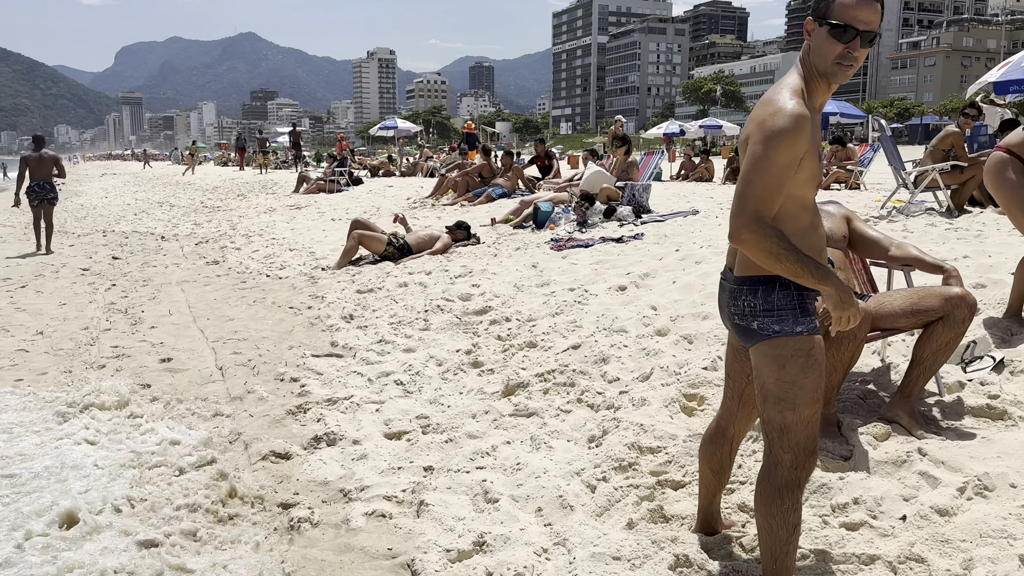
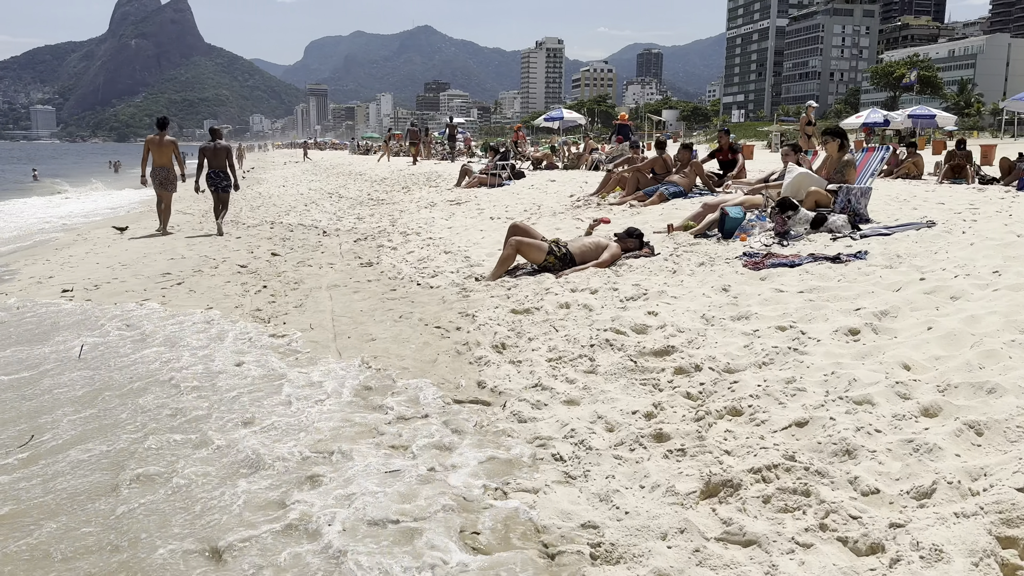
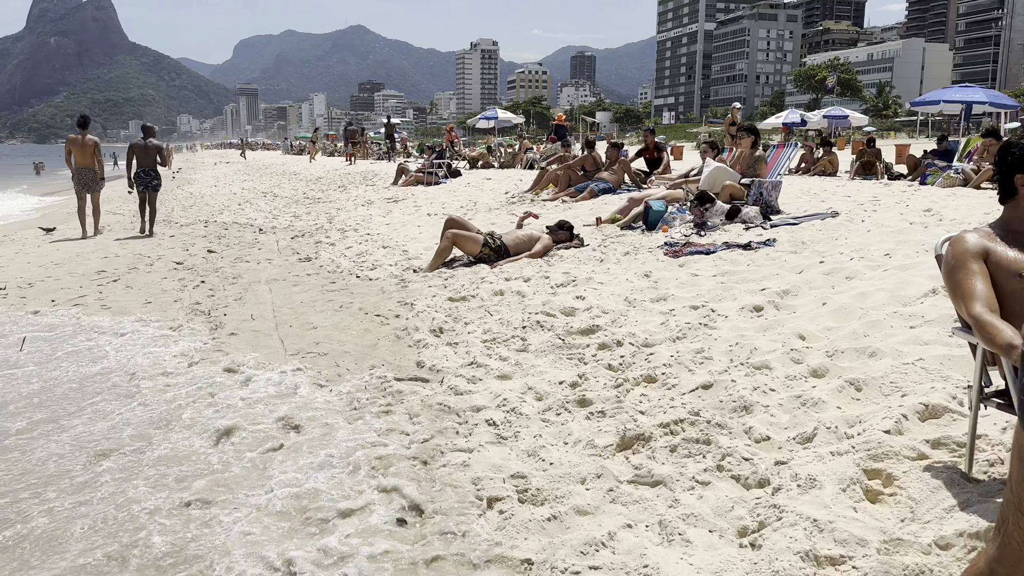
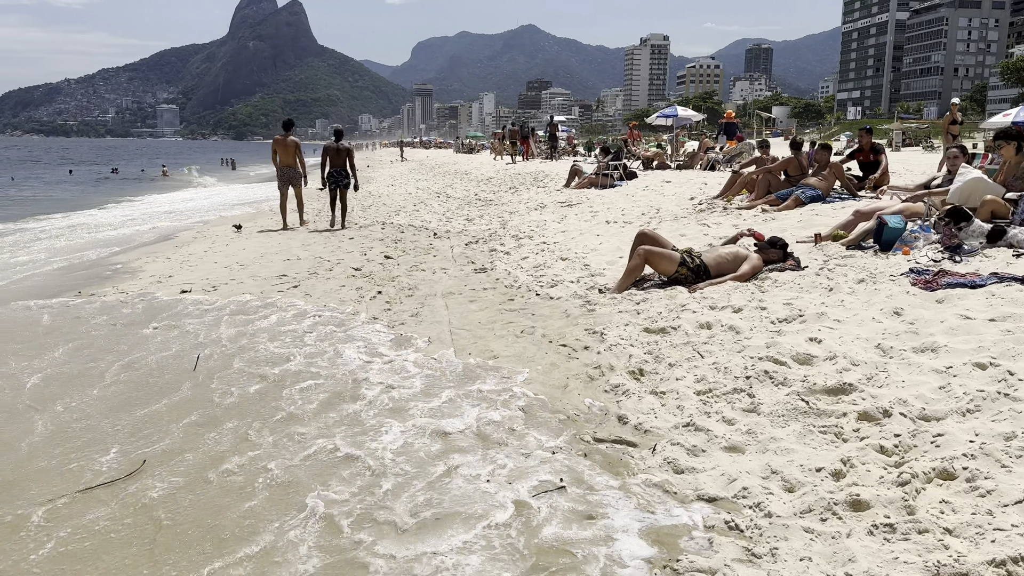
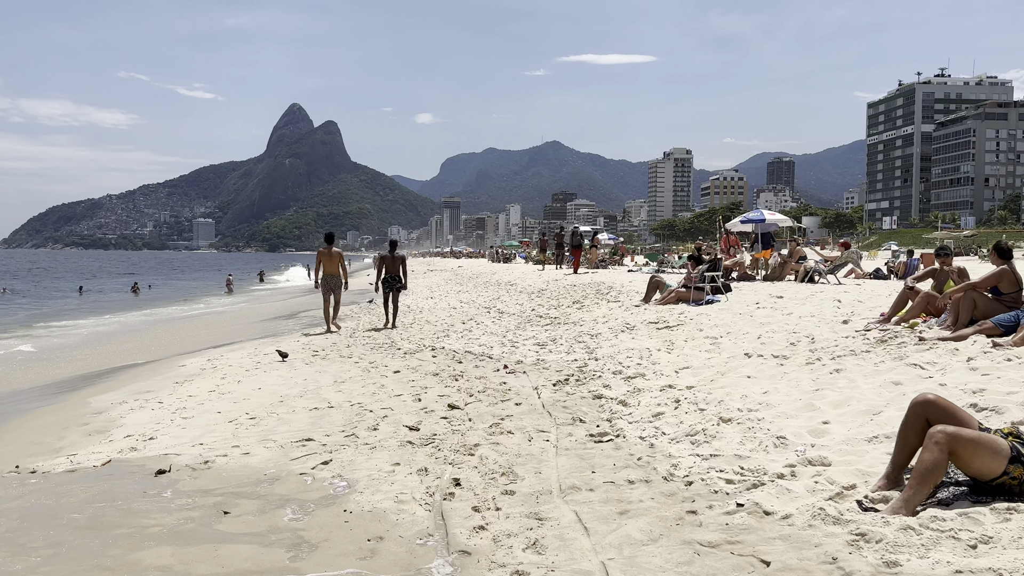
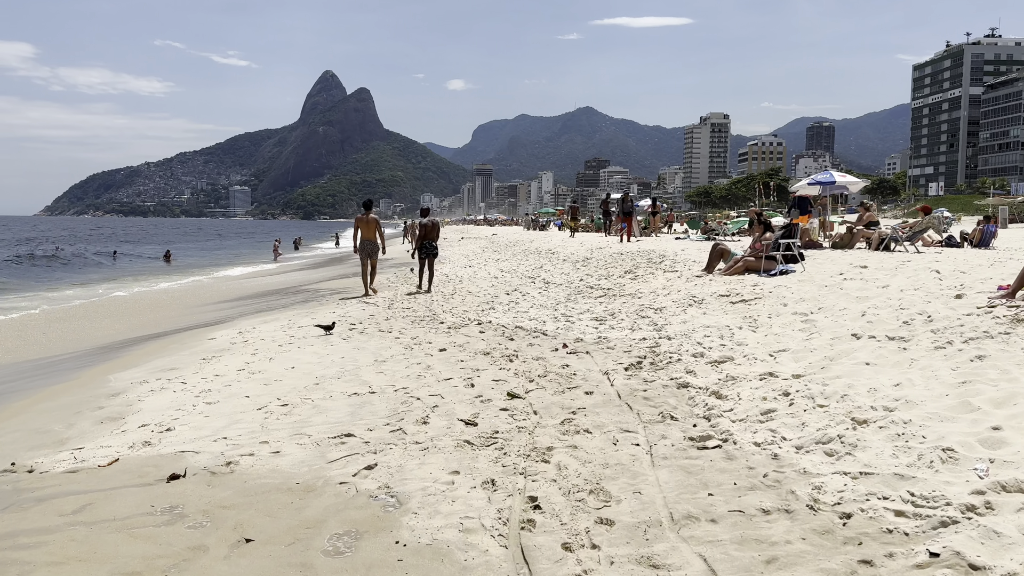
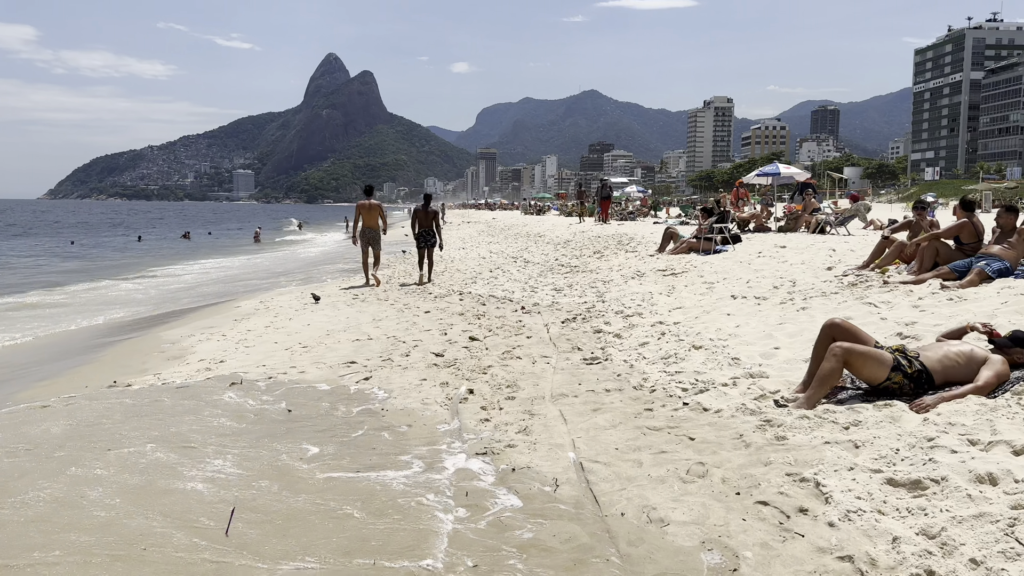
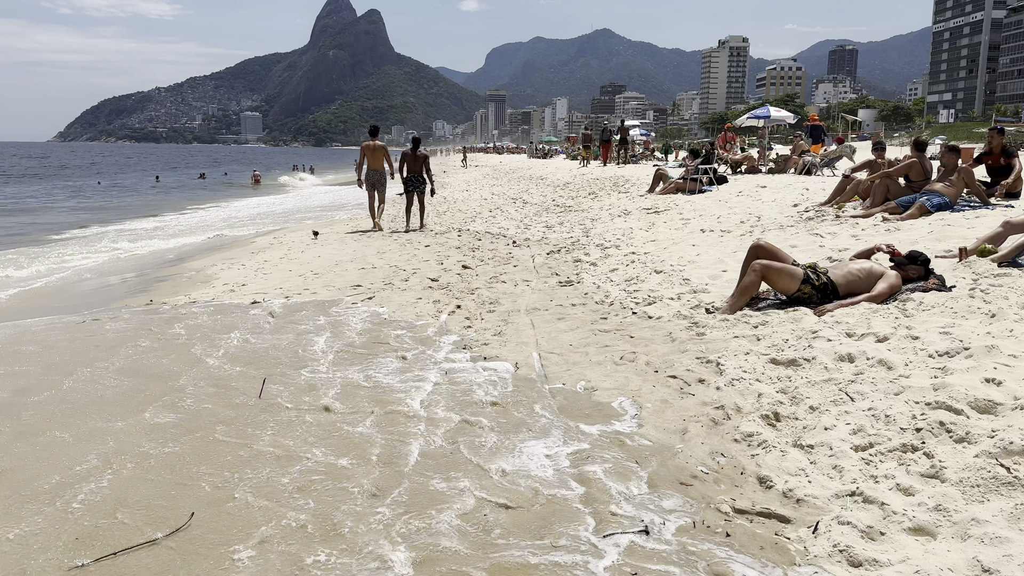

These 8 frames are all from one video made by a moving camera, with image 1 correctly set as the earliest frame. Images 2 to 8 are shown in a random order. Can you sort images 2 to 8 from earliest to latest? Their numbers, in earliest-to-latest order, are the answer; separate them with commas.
3, 2, 4, 8, 7, 5, 6
